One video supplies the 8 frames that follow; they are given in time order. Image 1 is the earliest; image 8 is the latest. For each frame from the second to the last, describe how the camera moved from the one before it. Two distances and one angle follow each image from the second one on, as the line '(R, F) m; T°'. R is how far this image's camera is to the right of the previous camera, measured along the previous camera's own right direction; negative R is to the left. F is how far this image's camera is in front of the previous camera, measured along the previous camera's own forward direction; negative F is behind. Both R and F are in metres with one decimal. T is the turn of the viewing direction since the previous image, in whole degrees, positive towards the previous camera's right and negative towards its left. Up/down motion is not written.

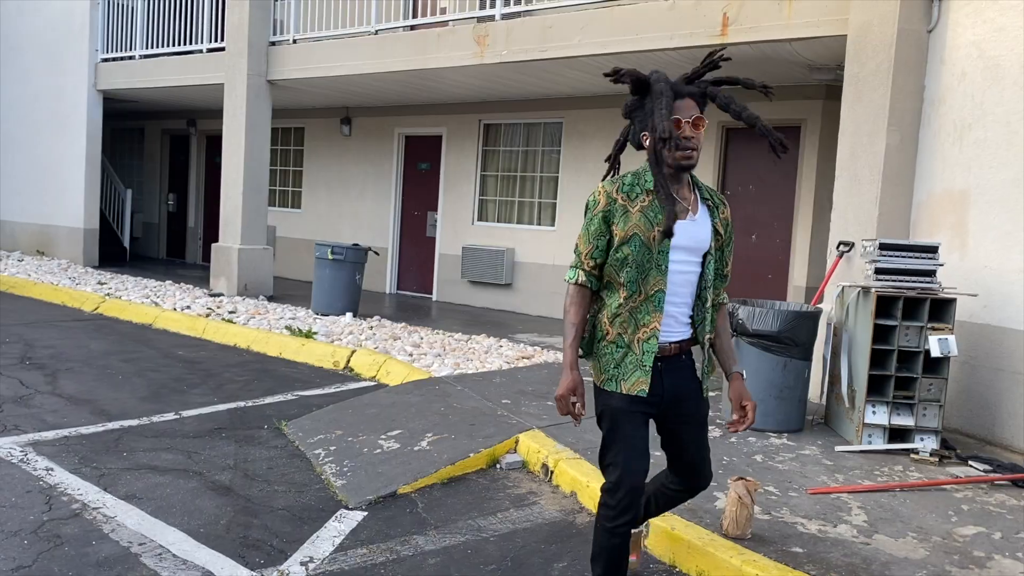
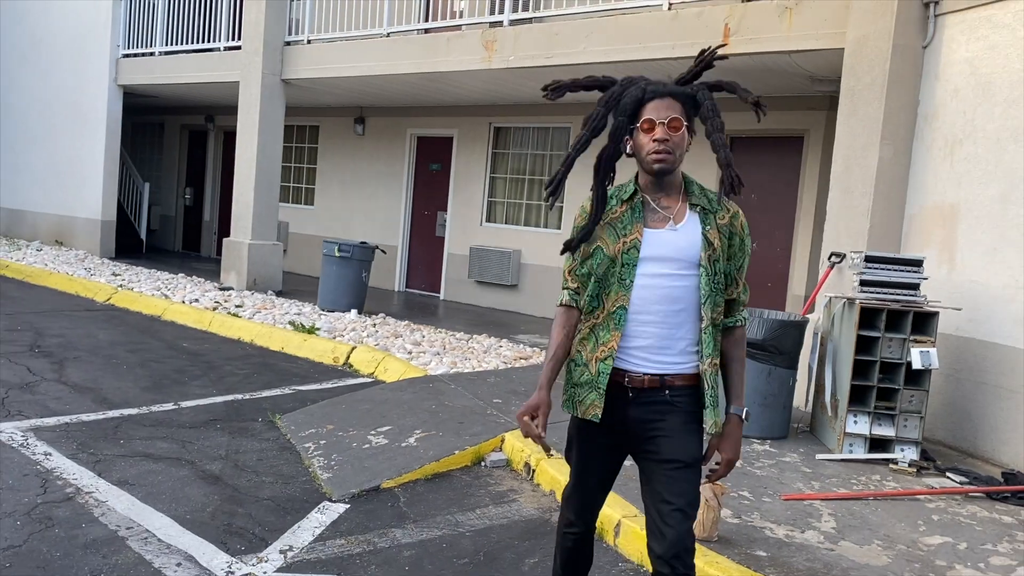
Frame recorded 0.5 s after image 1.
(+0.2, -0.1) m; -1°
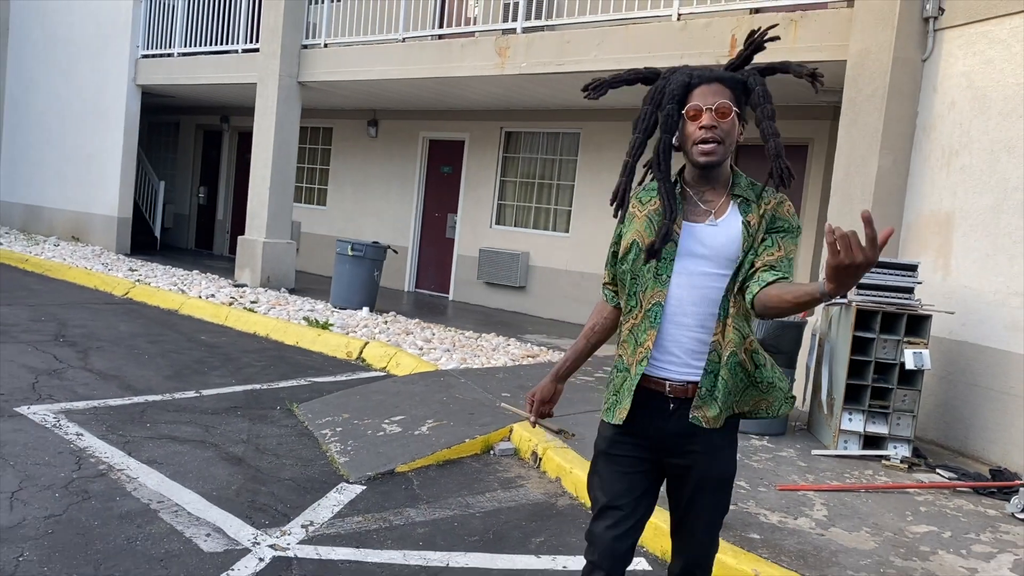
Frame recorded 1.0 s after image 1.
(0.0, -0.2) m; 0°
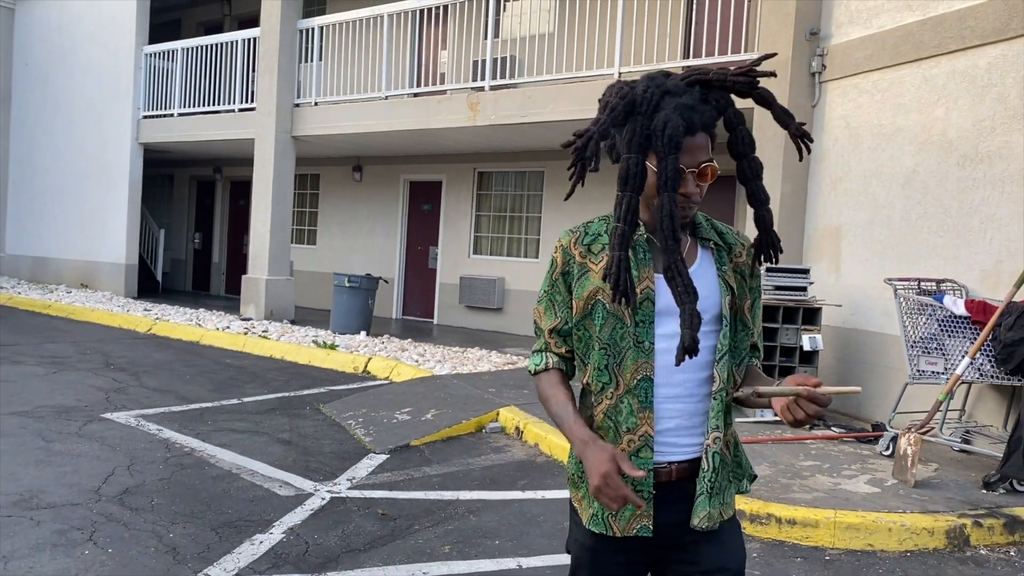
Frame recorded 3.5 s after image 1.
(-0.1, -1.4) m; +2°
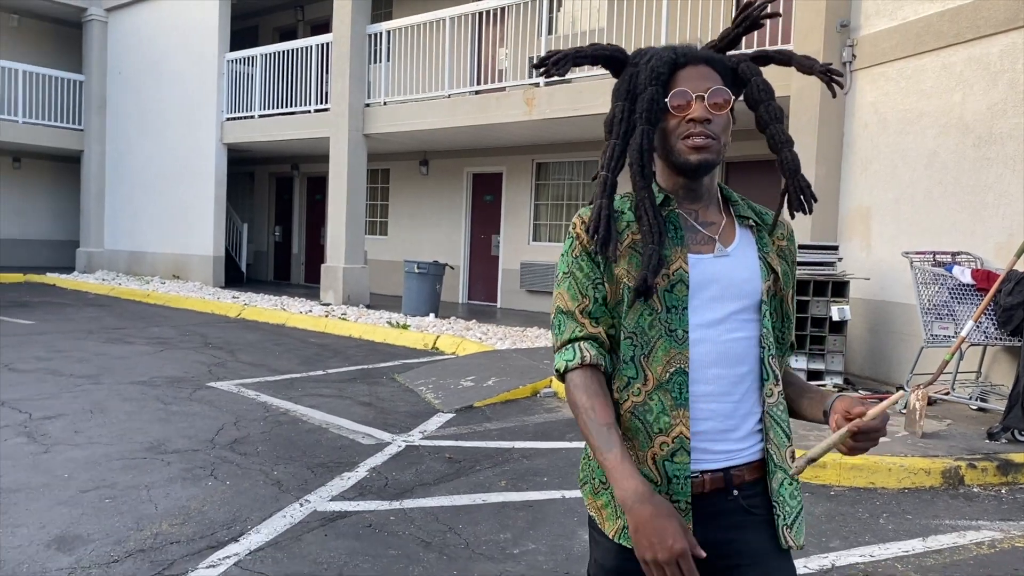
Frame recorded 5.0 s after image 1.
(+0.1, -0.8) m; -4°
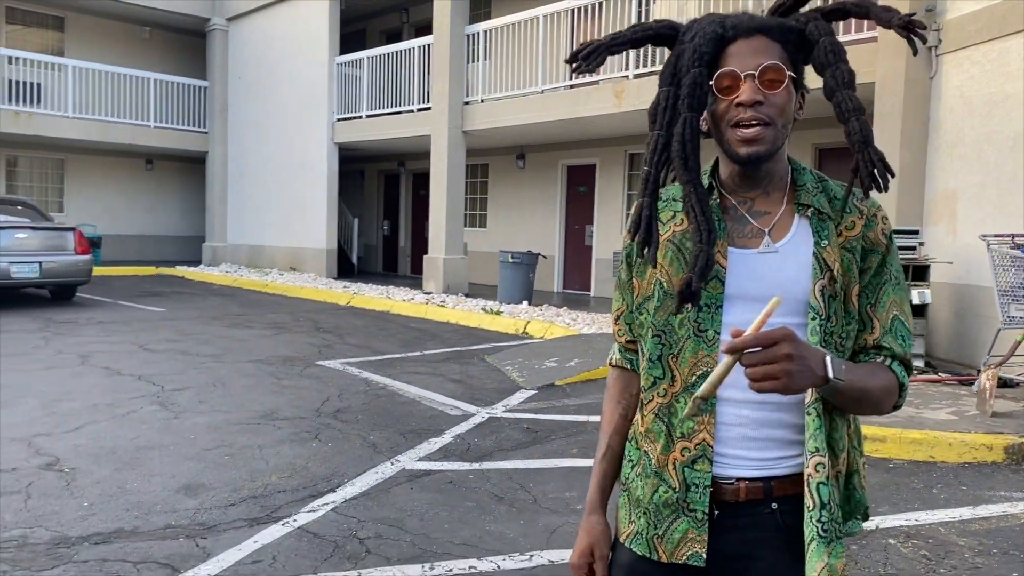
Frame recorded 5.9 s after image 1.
(+0.2, -0.4) m; -7°
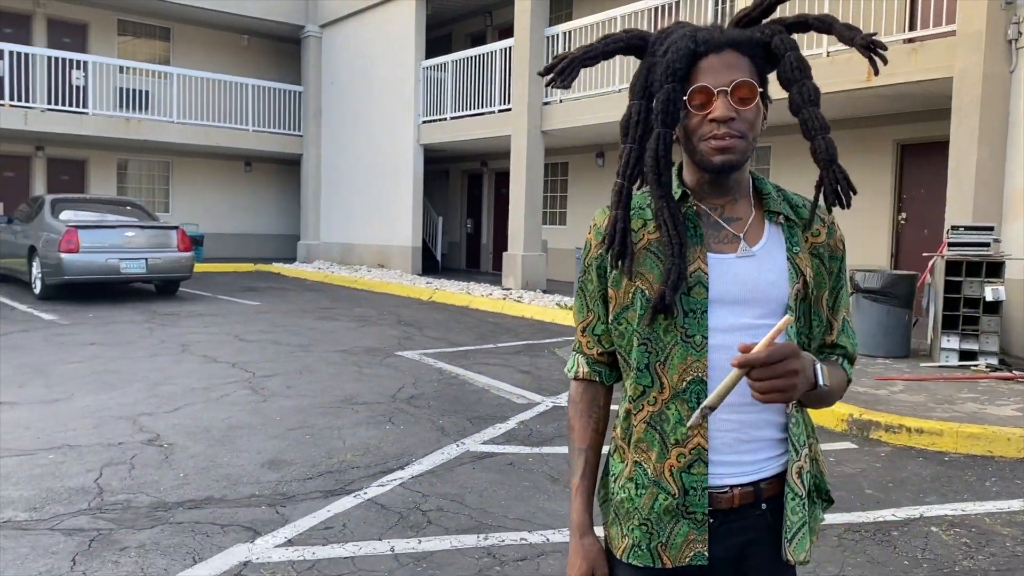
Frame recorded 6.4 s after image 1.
(+0.2, -0.3) m; -6°
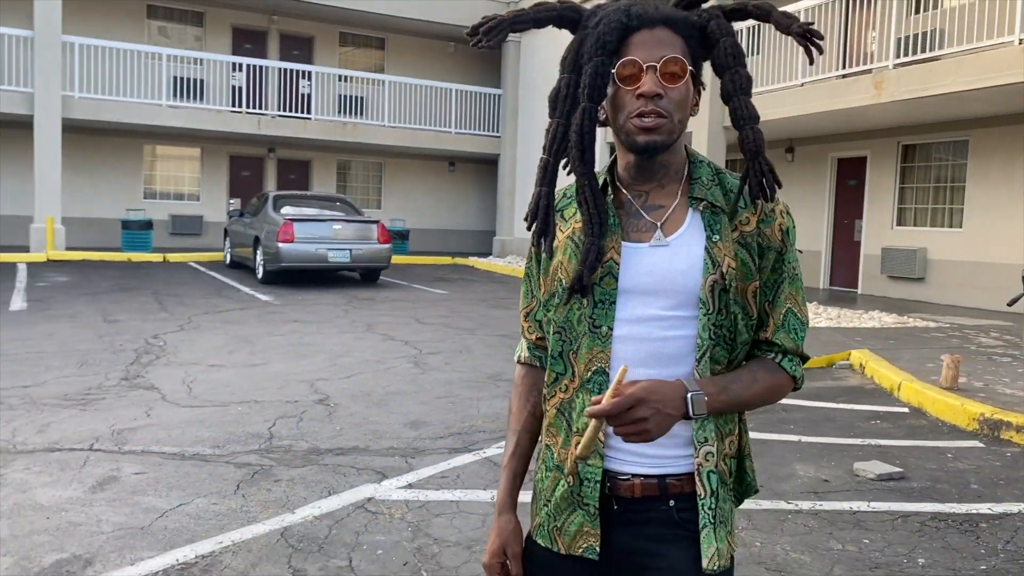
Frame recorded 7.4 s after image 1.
(+0.6, -0.4) m; -13°
